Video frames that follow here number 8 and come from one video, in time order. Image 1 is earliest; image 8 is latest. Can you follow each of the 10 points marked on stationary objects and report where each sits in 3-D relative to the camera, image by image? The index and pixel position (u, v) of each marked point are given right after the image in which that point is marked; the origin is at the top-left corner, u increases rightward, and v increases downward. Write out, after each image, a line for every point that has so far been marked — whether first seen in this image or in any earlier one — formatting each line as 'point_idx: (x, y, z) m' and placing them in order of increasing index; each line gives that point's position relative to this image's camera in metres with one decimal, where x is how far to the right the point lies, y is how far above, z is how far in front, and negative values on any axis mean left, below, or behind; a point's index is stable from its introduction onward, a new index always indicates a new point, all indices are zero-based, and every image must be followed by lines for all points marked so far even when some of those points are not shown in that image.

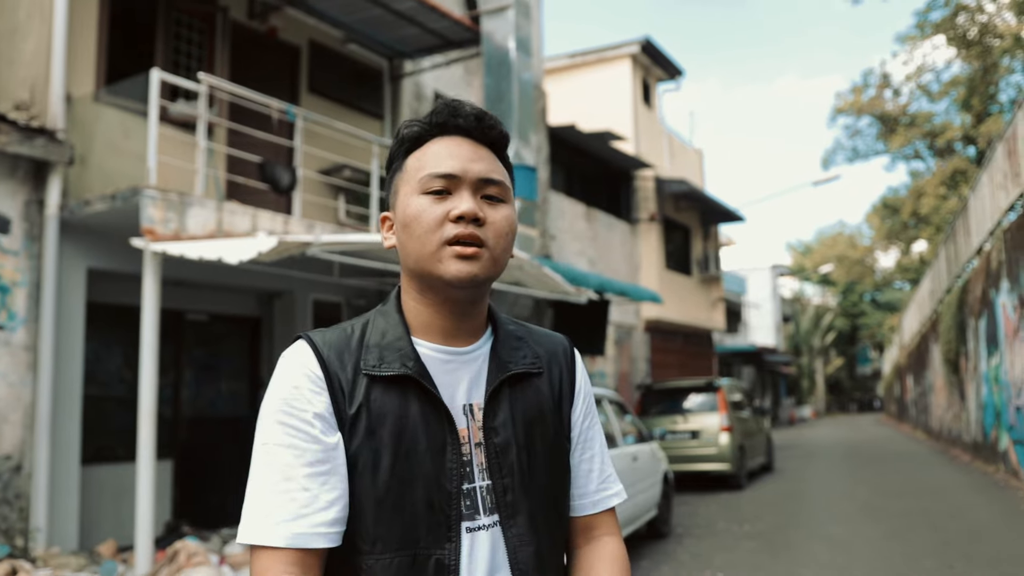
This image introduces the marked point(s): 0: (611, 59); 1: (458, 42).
0: (+1.8, +4.3, +17.3) m
1: (-0.6, +2.6, +9.9) m
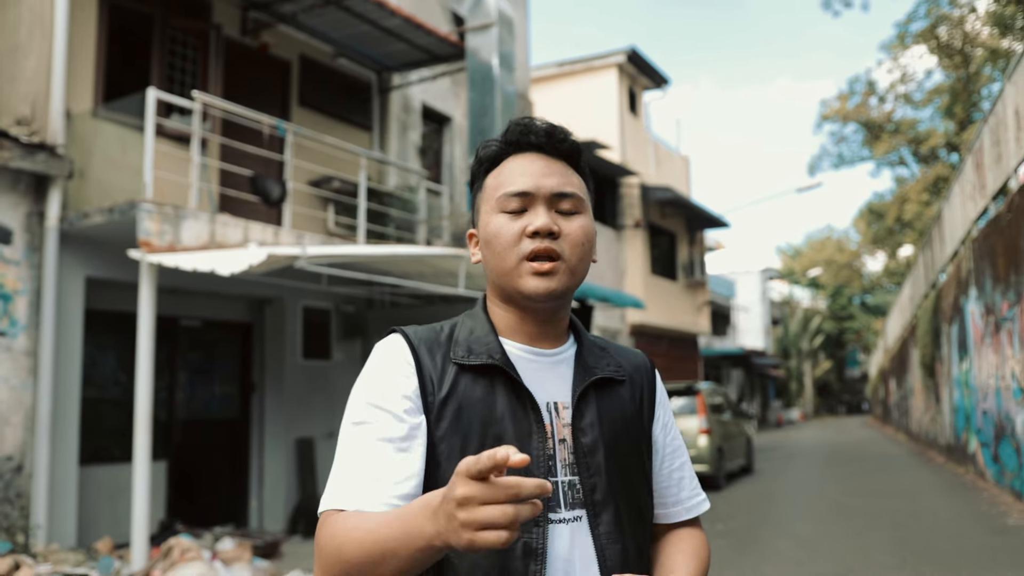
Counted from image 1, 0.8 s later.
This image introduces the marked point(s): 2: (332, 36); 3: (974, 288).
0: (+1.6, +4.2, +17.6) m
1: (-0.8, +2.5, +10.2) m
2: (-1.8, +2.6, +9.5) m
3: (+5.5, 0.0, +11.0) m
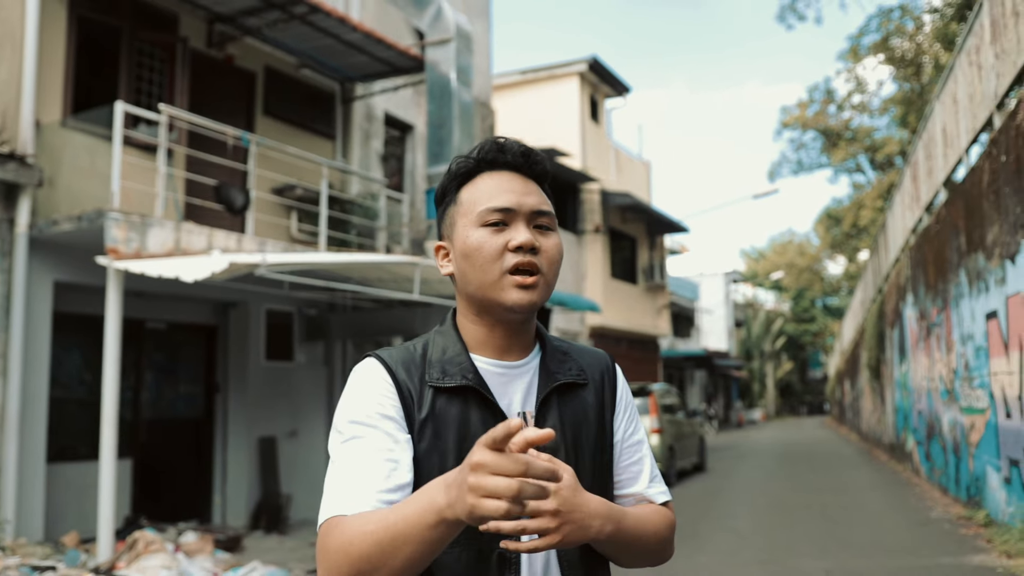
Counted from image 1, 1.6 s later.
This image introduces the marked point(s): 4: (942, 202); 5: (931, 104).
0: (+0.9, +4.1, +18.1) m
1: (-1.2, +2.5, +10.6) m
2: (-2.3, +2.6, +9.9) m
3: (+5.0, -0.1, +11.6) m
4: (+4.3, +0.9, +9.2) m
5: (+4.2, +1.8, +9.3) m
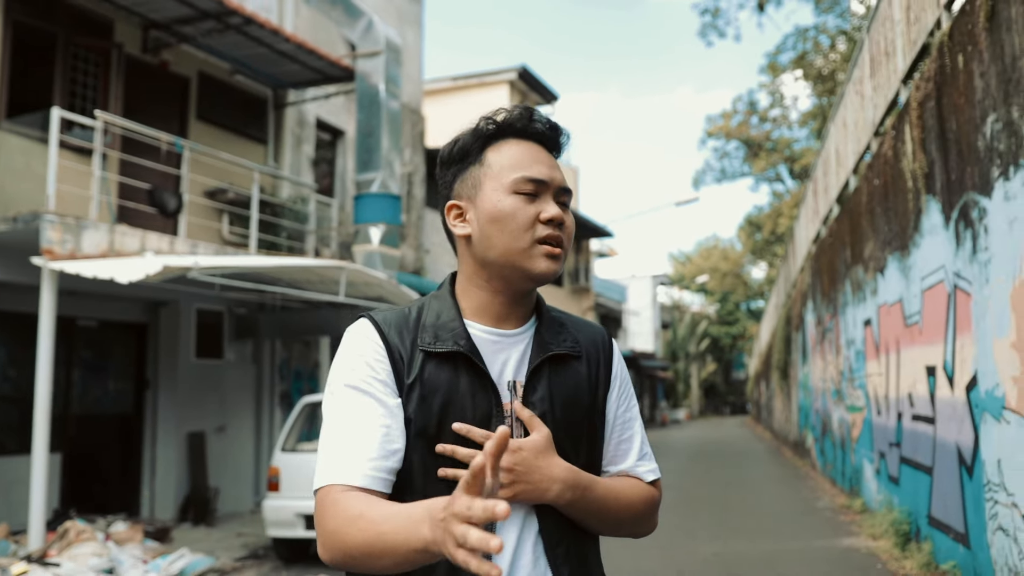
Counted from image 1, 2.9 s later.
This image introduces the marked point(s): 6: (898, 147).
0: (-0.4, +4.1, +18.6) m
1: (-2.1, +2.5, +10.9) m
2: (-3.1, +2.6, +10.2) m
3: (+4.0, -0.2, +12.4) m
4: (+3.5, +0.8, +10.0) m
5: (+3.4, +1.7, +10.1) m
6: (+2.6, +0.9, +6.3) m
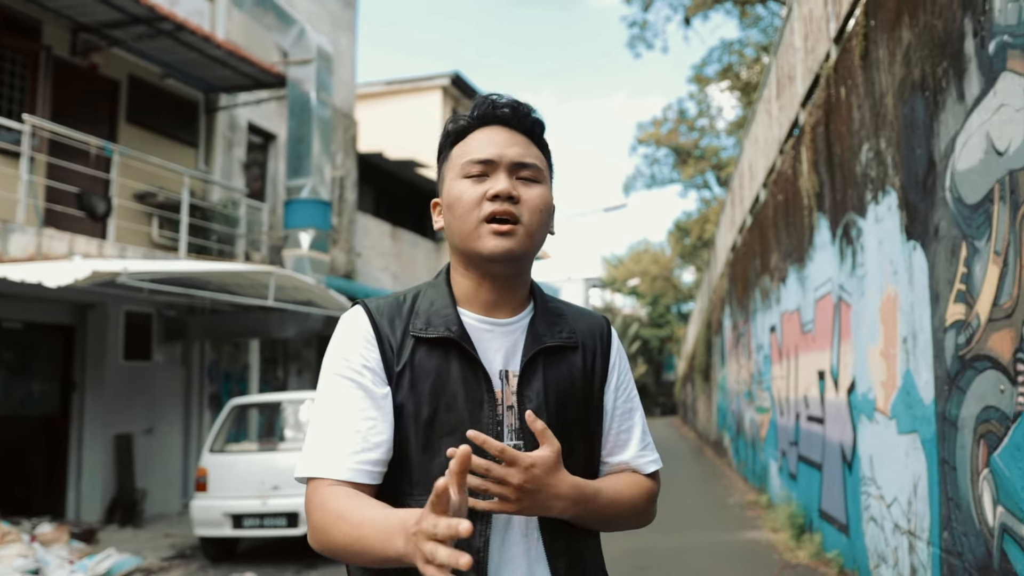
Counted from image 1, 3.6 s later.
0: (-1.8, +4.0, +18.8) m
1: (-2.9, +2.4, +11.1) m
2: (-3.9, +2.5, +10.3) m
3: (+3.0, -0.3, +12.9) m
4: (+2.7, +0.7, +10.5) m
5: (+2.6, +1.6, +10.6) m
6: (+2.1, +0.9, +6.8) m
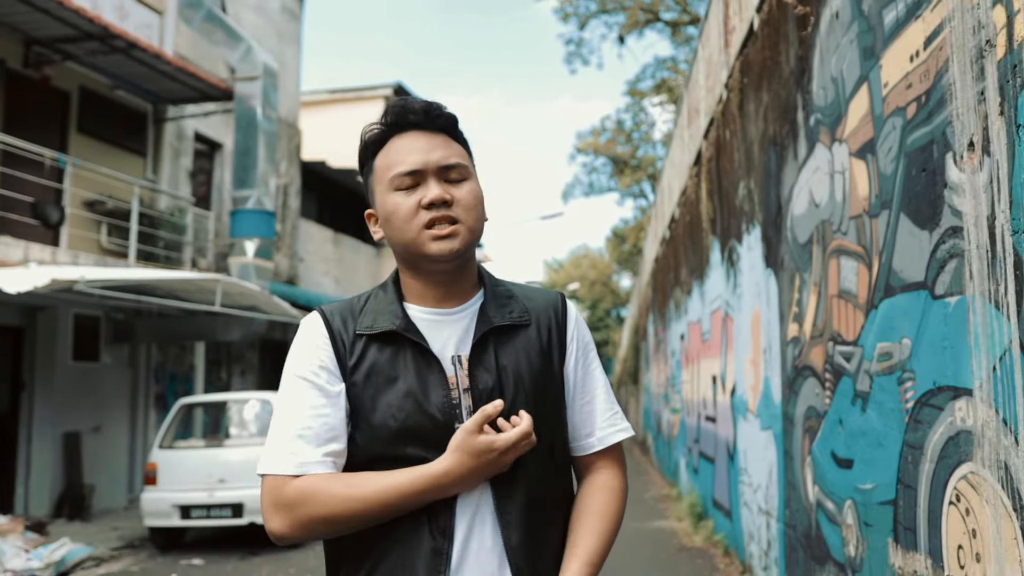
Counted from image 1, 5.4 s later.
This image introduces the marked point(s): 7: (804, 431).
0: (-3.0, +3.9, +19.4) m
1: (-3.7, +2.4, +11.6) m
2: (-4.6, +2.5, +10.7) m
3: (+2.1, -0.4, +13.8) m
4: (+1.9, +0.6, +11.3) m
5: (+1.8, +1.5, +11.4) m
6: (+1.5, +0.8, +7.5) m
7: (+1.2, -0.6, +3.9) m
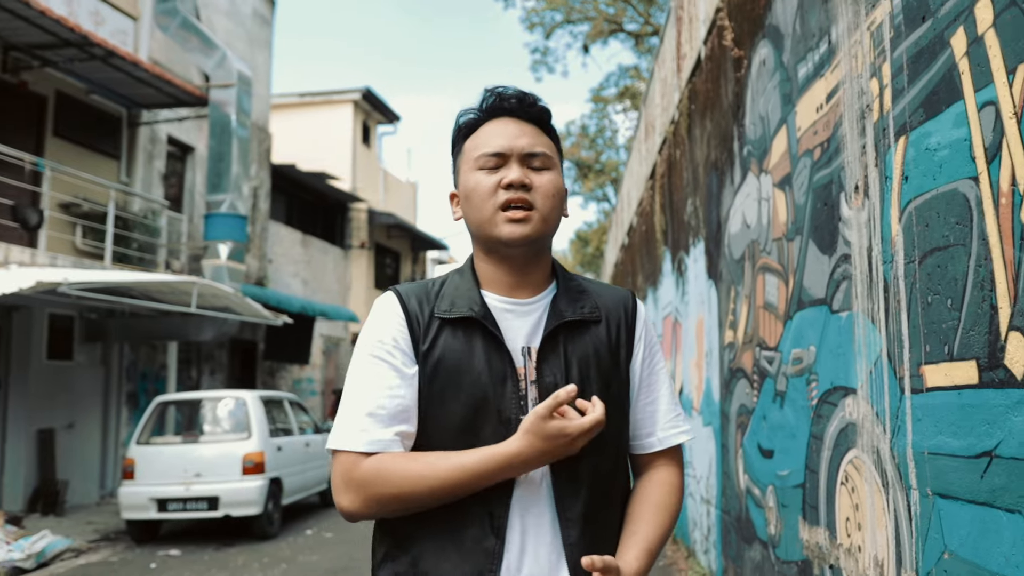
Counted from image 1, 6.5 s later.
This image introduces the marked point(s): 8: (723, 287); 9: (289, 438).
0: (-3.7, +3.9, +19.7) m
1: (-4.1, +2.4, +11.9) m
2: (-5.0, +2.5, +11.0) m
3: (+1.5, -0.4, +14.3) m
4: (+1.4, +0.5, +11.8) m
5: (+1.4, +1.5, +11.9) m
6: (+1.2, +0.7, +8.0) m
7: (+1.1, -0.7, +4.4) m
8: (+1.1, 0.0, +4.7) m
9: (-2.2, -1.5, +9.1) m
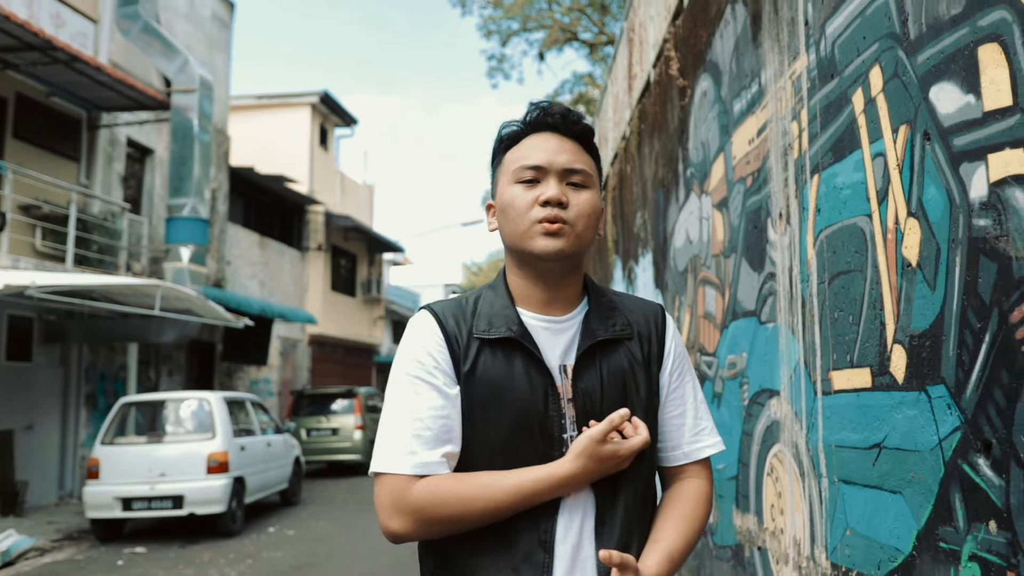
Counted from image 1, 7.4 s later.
0: (-4.6, +3.9, +19.8) m
1: (-4.7, +2.3, +12.0) m
2: (-5.5, +2.5, +11.0) m
3: (+0.9, -0.5, +14.7) m
4: (+0.9, +0.5, +12.2) m
5: (+0.9, +1.4, +12.3) m
6: (+0.8, +0.7, +8.4) m
7: (+0.9, -0.7, +4.8) m
8: (+0.9, 0.0, +5.1) m
9: (-2.6, -1.5, +9.3) m
